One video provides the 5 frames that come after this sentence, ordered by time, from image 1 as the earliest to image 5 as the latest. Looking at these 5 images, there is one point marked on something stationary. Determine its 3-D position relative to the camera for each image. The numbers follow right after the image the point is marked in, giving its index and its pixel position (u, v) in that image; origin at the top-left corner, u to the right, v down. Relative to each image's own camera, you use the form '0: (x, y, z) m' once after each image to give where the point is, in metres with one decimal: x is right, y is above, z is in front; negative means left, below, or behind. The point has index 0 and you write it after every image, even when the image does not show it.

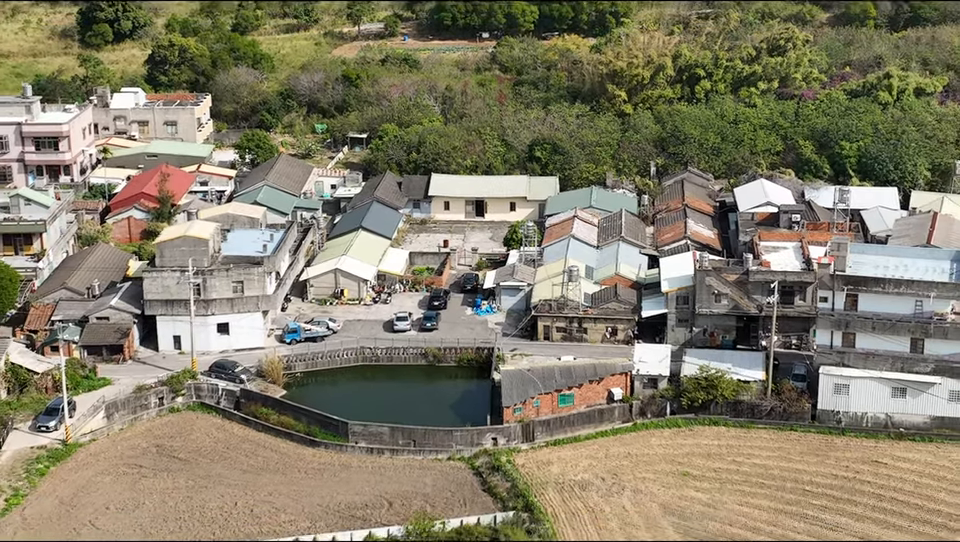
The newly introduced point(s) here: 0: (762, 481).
0: (+5.8, -4.4, +20.1) m
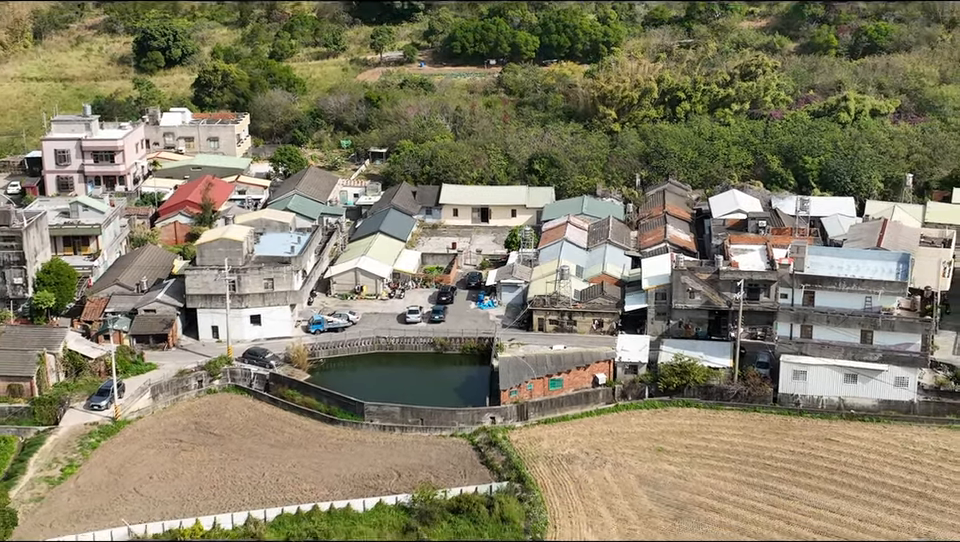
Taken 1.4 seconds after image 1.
0: (+5.7, -4.3, +22.6) m
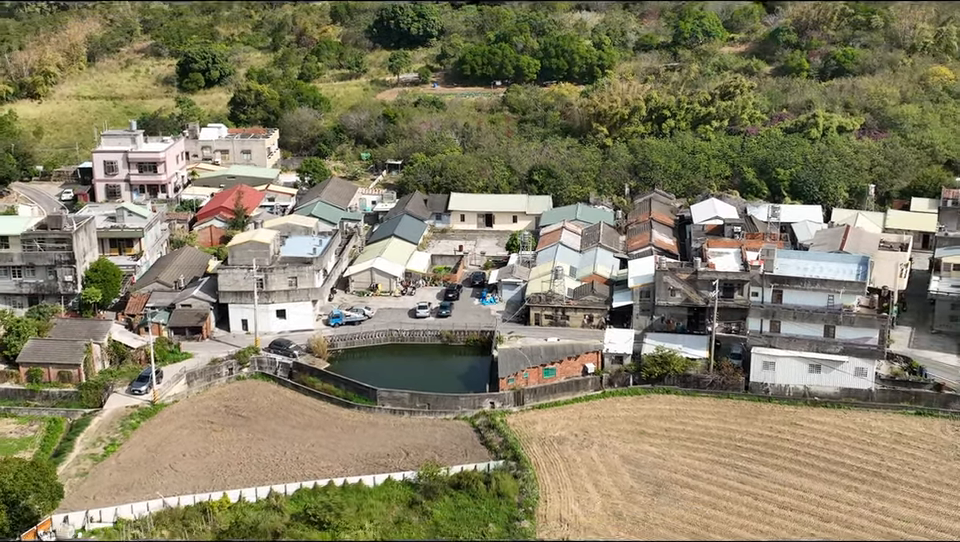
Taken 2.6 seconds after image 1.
0: (+5.6, -4.2, +25.0) m
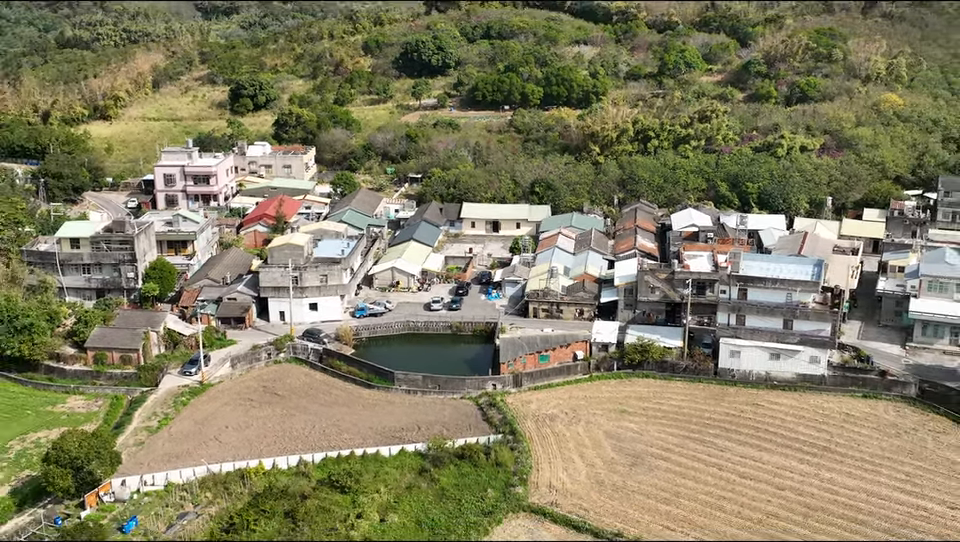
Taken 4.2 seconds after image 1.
0: (+5.6, -4.2, +28.6) m
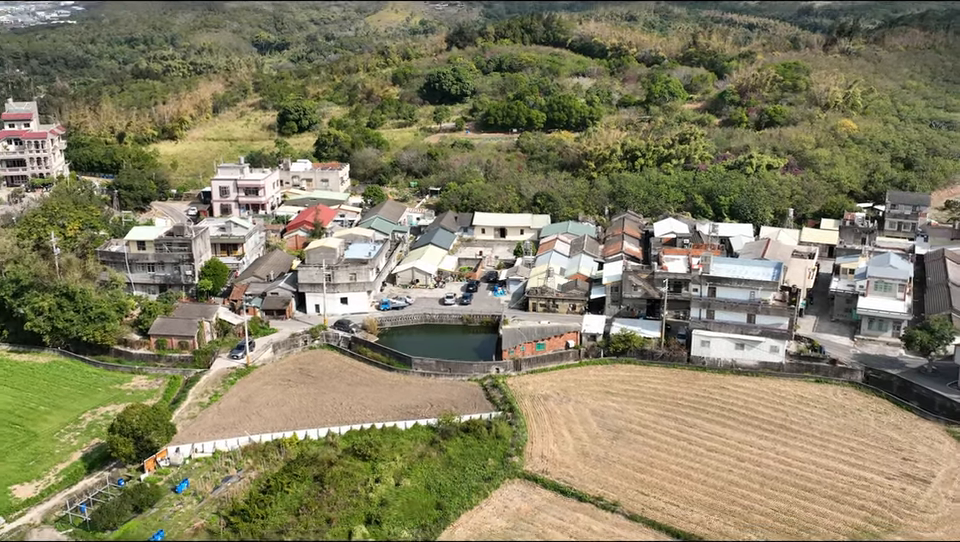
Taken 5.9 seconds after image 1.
0: (+5.6, -4.1, +33.0) m
